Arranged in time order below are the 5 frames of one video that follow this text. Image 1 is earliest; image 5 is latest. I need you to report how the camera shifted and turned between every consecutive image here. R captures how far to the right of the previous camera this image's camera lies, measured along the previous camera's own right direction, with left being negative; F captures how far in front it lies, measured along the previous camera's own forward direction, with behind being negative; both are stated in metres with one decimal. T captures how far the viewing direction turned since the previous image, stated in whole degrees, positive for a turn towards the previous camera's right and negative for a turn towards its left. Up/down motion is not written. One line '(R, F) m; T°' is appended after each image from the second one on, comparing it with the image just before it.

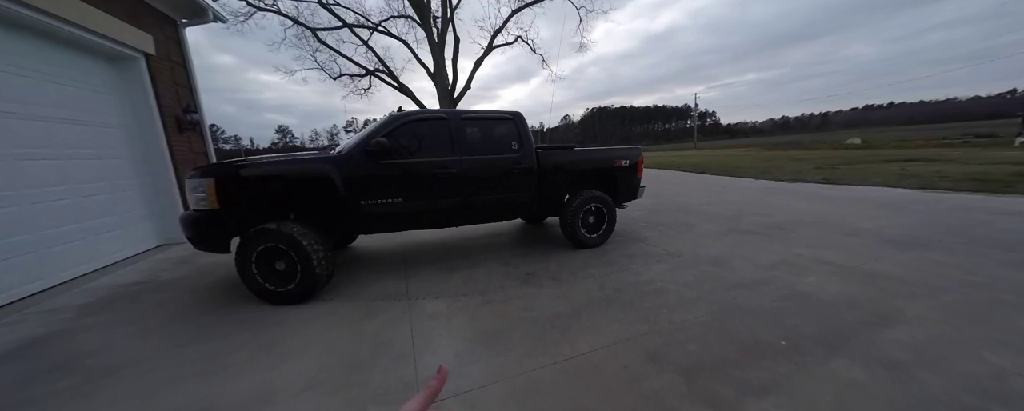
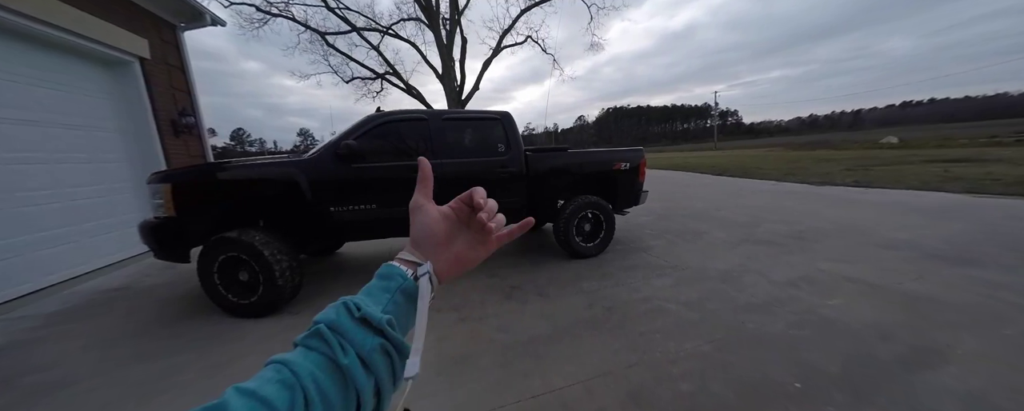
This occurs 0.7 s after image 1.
(+0.3, +0.3) m; -3°
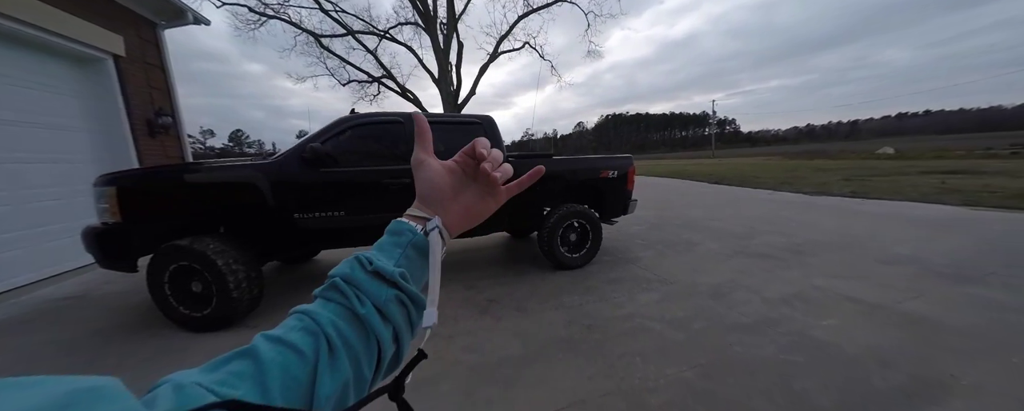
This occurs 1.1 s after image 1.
(+0.2, +0.2) m; 0°
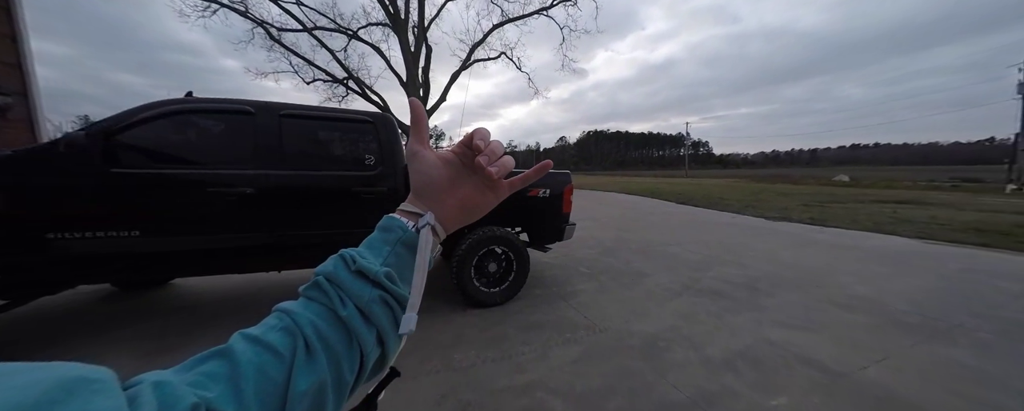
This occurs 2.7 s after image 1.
(+0.8, +0.7) m; +4°
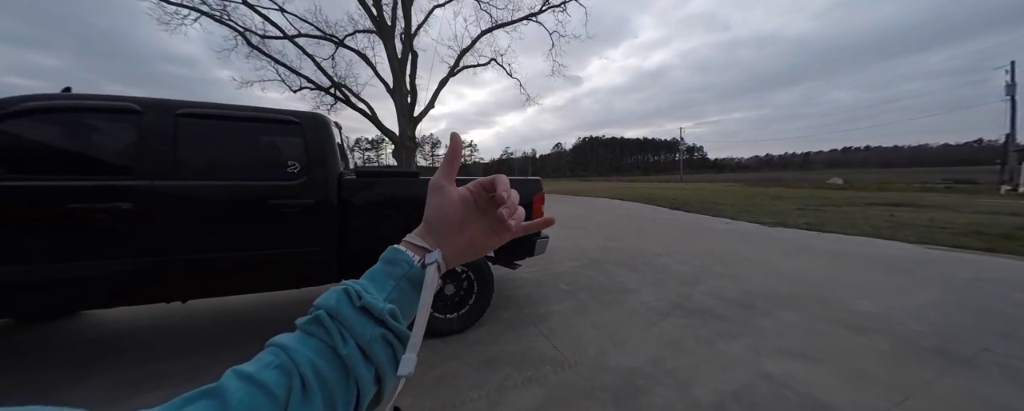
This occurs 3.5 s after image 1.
(+0.4, +0.4) m; +1°
